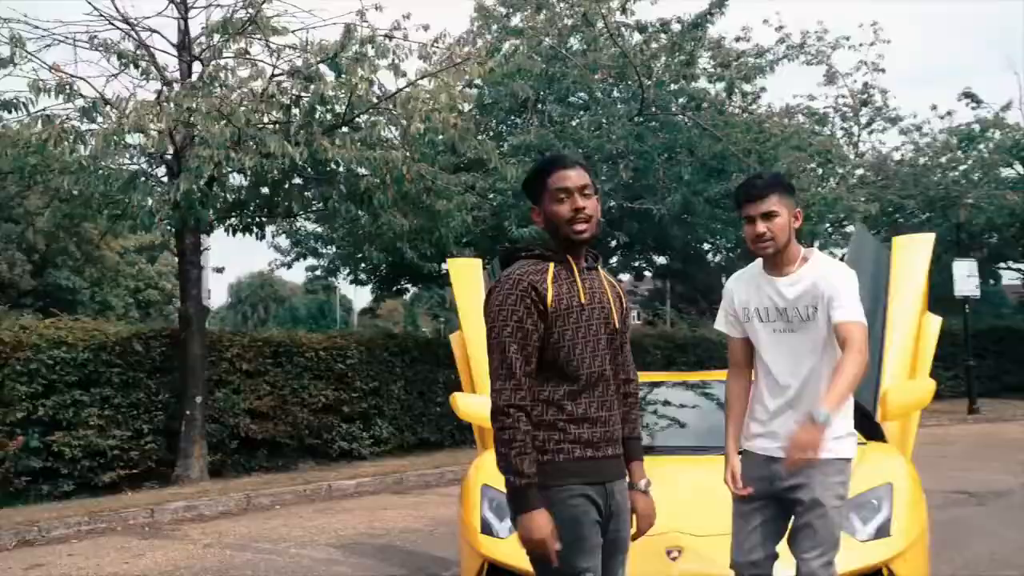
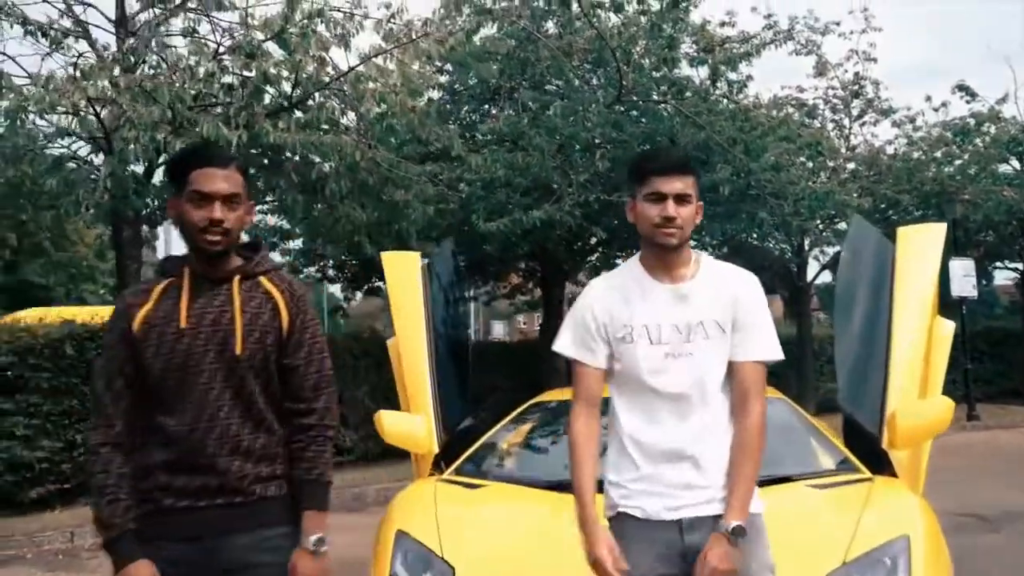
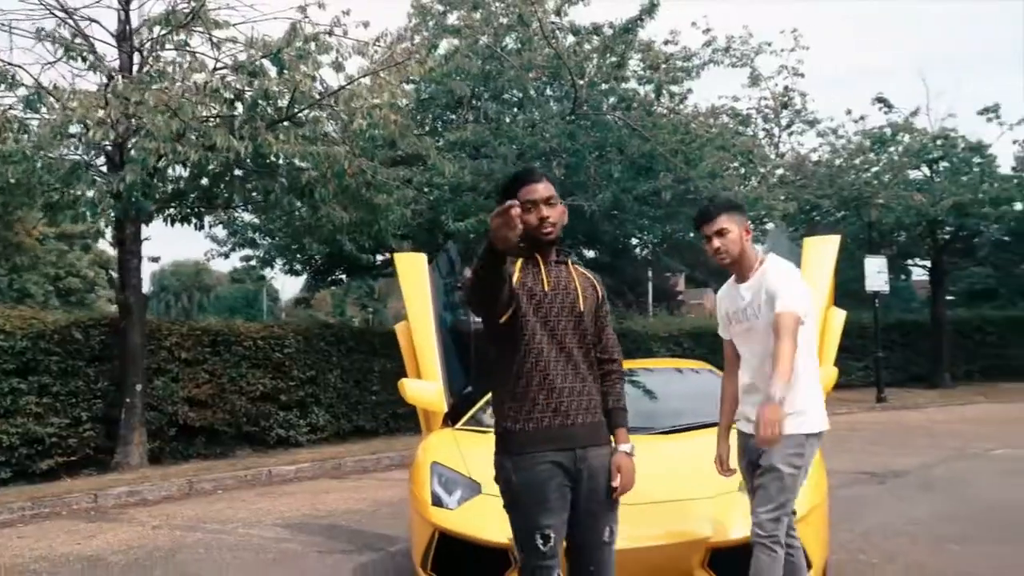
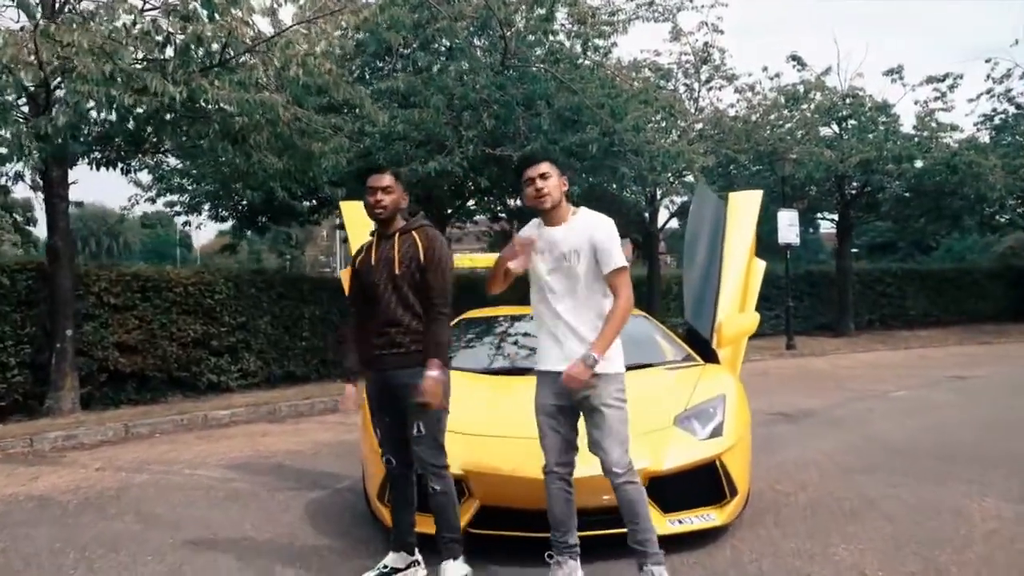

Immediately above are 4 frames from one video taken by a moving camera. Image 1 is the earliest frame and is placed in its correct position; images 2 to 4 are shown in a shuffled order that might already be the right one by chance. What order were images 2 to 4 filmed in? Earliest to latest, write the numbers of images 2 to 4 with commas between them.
3, 4, 2
